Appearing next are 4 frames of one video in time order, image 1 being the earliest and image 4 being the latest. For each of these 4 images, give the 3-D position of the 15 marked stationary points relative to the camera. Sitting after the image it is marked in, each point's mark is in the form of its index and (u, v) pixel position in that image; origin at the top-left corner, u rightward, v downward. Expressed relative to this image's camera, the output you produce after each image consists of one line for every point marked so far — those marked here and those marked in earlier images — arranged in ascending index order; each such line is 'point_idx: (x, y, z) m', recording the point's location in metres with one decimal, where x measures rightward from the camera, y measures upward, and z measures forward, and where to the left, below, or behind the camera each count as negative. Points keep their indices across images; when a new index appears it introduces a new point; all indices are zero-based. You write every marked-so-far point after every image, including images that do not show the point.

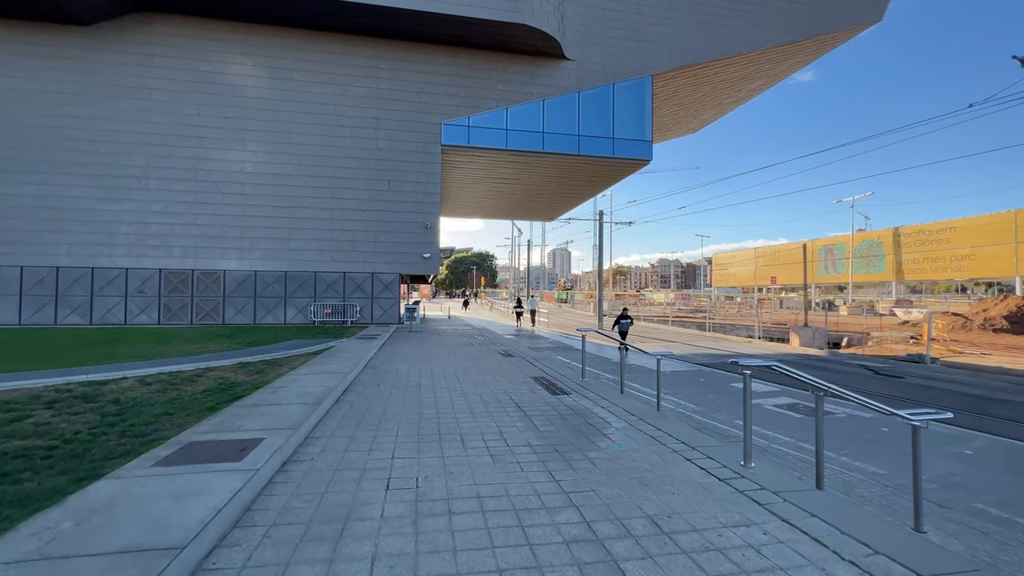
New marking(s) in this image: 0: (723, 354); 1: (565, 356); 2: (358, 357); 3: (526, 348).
0: (+8.7, -2.7, +18.5) m
1: (+1.8, -2.3, +15.1) m
2: (-3.3, -1.5, +9.7) m
3: (+0.5, -2.0, +15.0) m
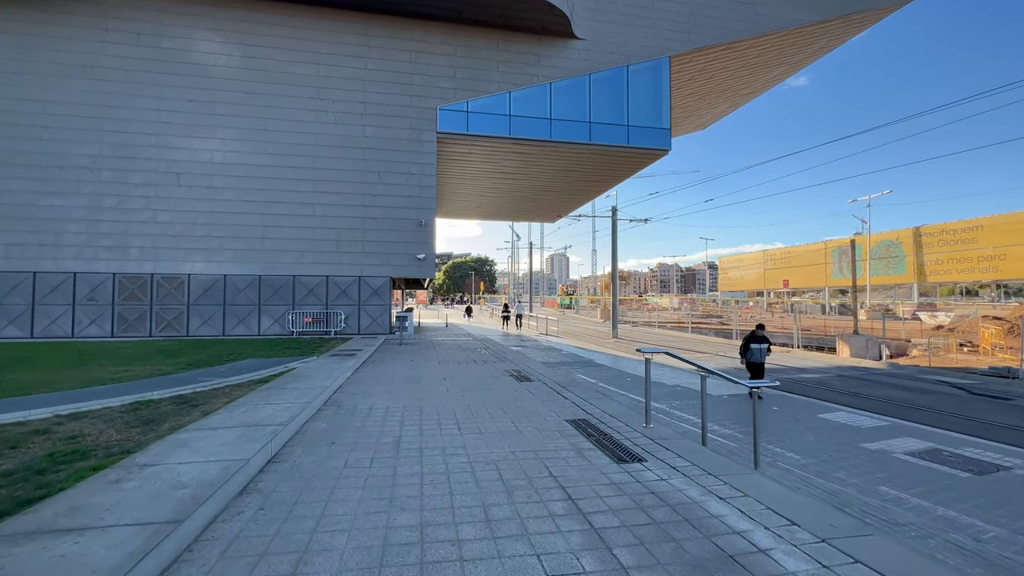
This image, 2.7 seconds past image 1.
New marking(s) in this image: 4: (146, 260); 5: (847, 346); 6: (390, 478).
0: (+9.0, -2.8, +15.7) m
1: (+2.1, -2.4, +12.3) m
2: (-3.0, -1.6, +6.9) m
3: (+0.8, -2.1, +12.2) m
4: (-15.8, +1.2, +19.5) m
5: (+14.0, -2.4, +18.8) m
6: (-1.1, -1.6, +3.9) m
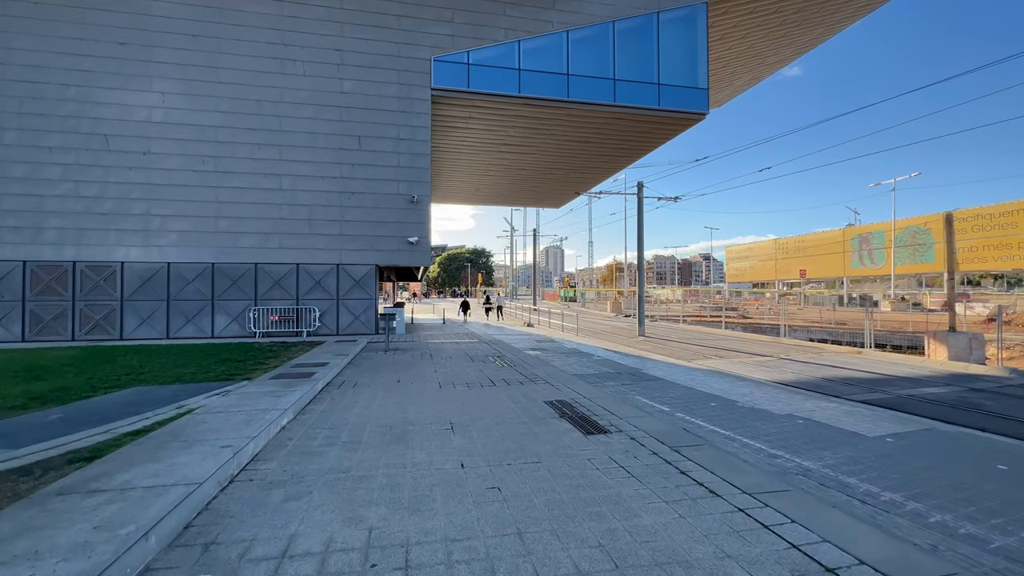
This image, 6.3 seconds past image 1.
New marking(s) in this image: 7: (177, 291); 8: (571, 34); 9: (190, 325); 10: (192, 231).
0: (+9.6, -2.4, +12.1) m
1: (+2.7, -2.1, +8.6) m
2: (-2.3, -1.4, +3.1) m
3: (+1.4, -1.9, +8.4) m
4: (-15.3, +1.5, +15.5) m
5: (+14.5, -1.9, +15.2) m
6: (-0.3, -1.5, +0.2) m
7: (-12.1, -0.1, +16.2) m
8: (+2.5, +10.8, +19.1) m
9: (-11.7, -1.3, +16.4) m
10: (-11.5, +2.0, +16.3) m
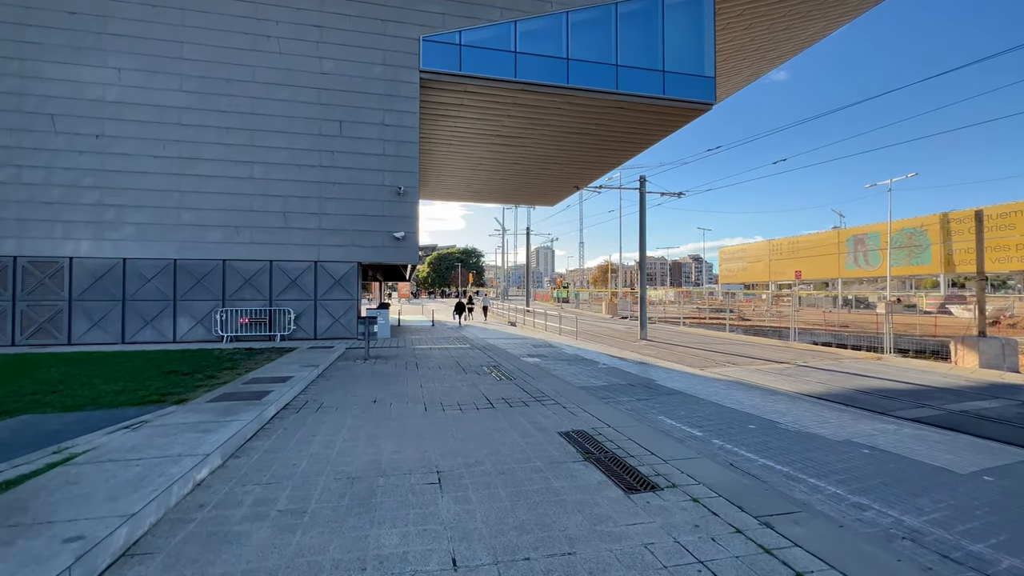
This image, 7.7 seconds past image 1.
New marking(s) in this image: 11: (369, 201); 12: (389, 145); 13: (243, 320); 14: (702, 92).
0: (+9.5, -2.5, +10.9) m
1: (+2.7, -2.1, +7.2) m
2: (-2.2, -1.4, +1.7) m
3: (+1.4, -1.9, +7.1) m
4: (-15.5, +1.5, +13.8) m
5: (+14.4, -2.0, +14.1) m
6: (-0.1, -1.5, -1.3) m
7: (-12.2, -0.1, +14.6) m
8: (+2.3, +10.8, +17.8) m
9: (-11.8, -1.3, +14.7) m
10: (-11.7, +2.1, +14.6) m
11: (-5.1, +3.1, +16.1) m
12: (-4.4, +5.1, +16.2) m
13: (-9.1, -1.1, +15.2) m
14: (+7.9, +8.2, +18.8) m
